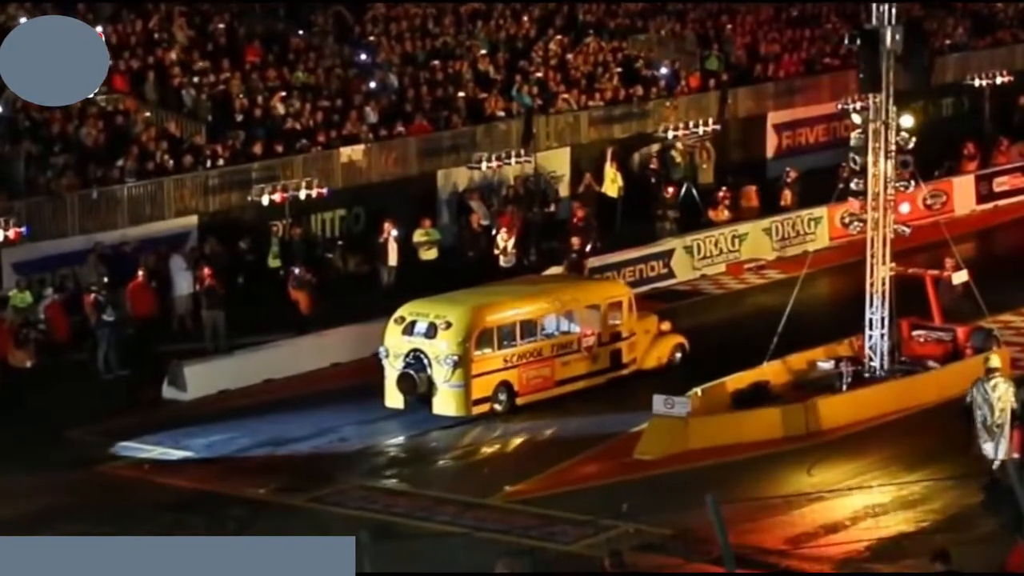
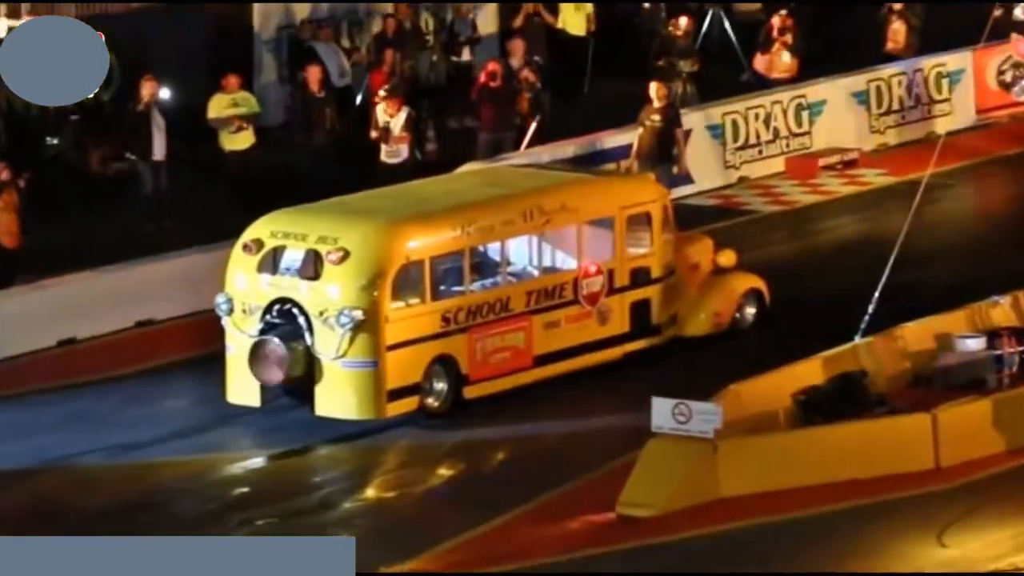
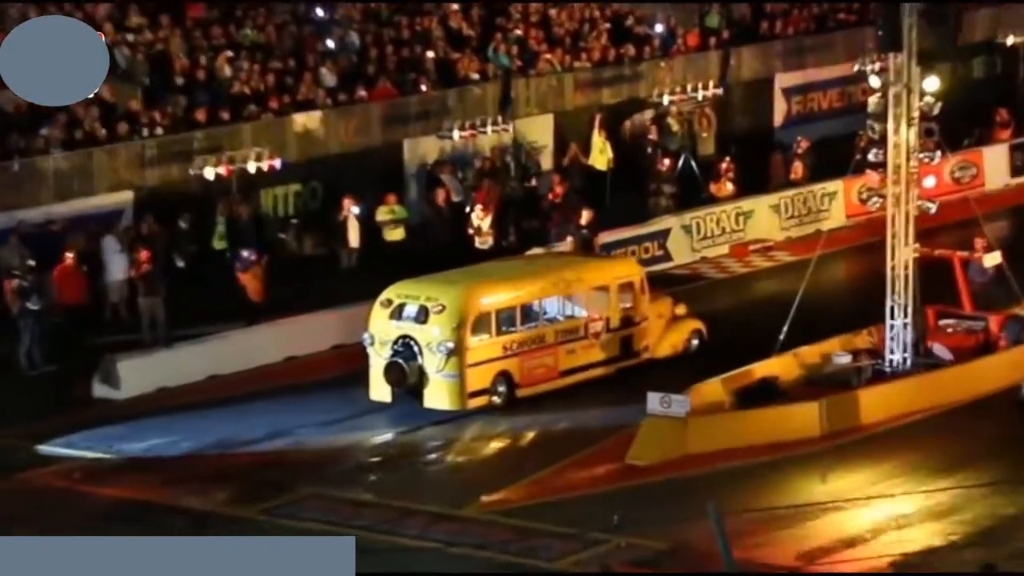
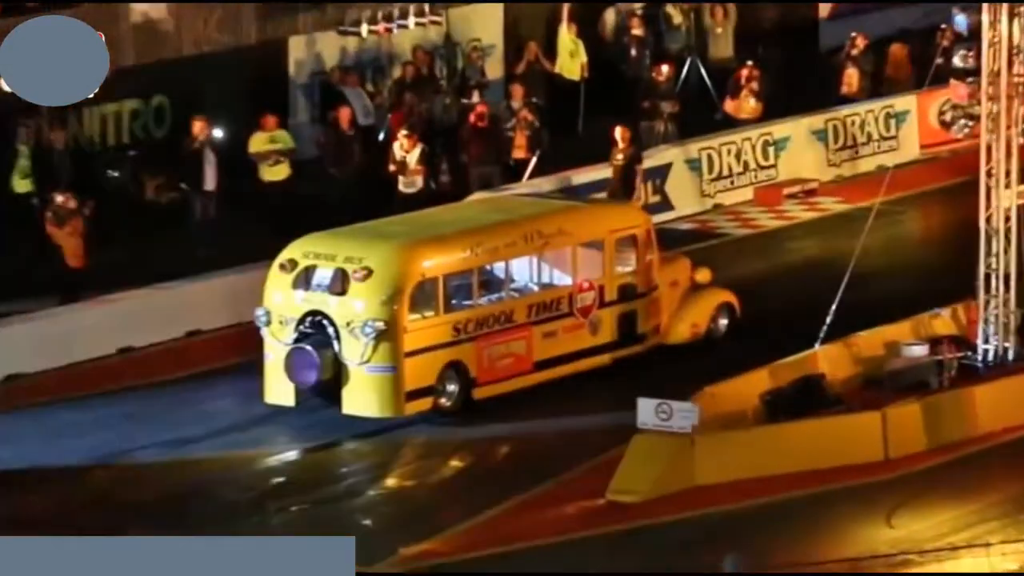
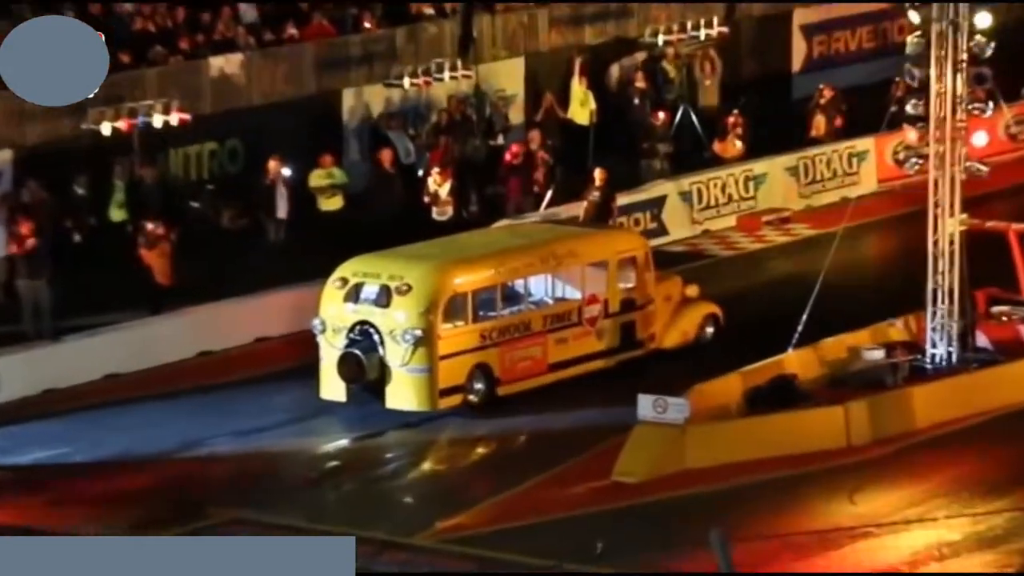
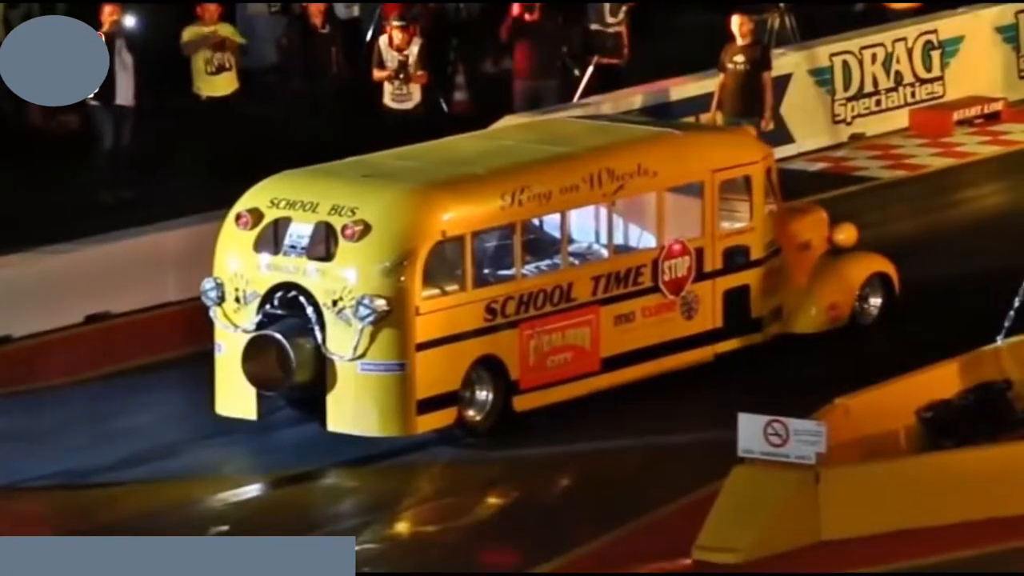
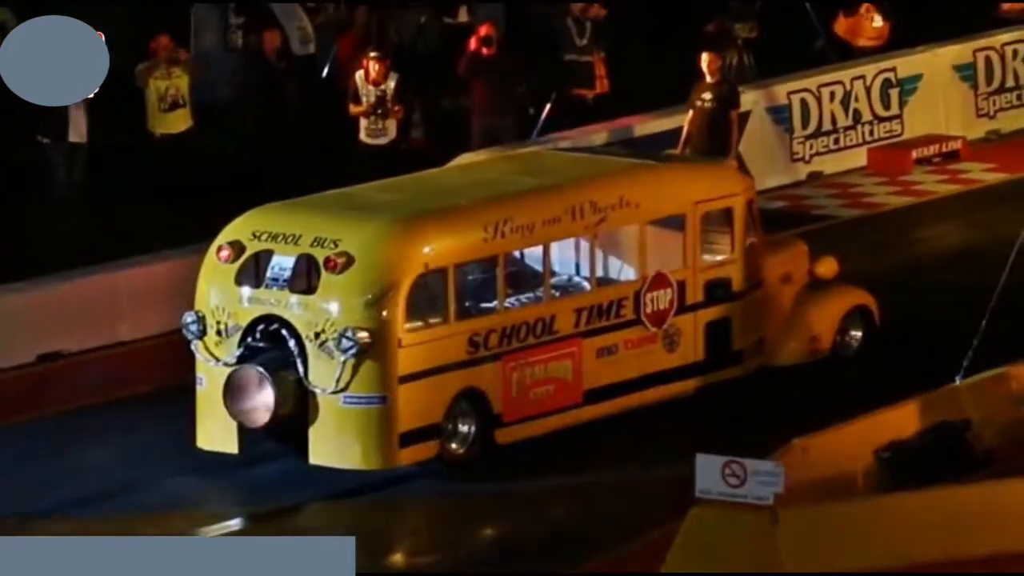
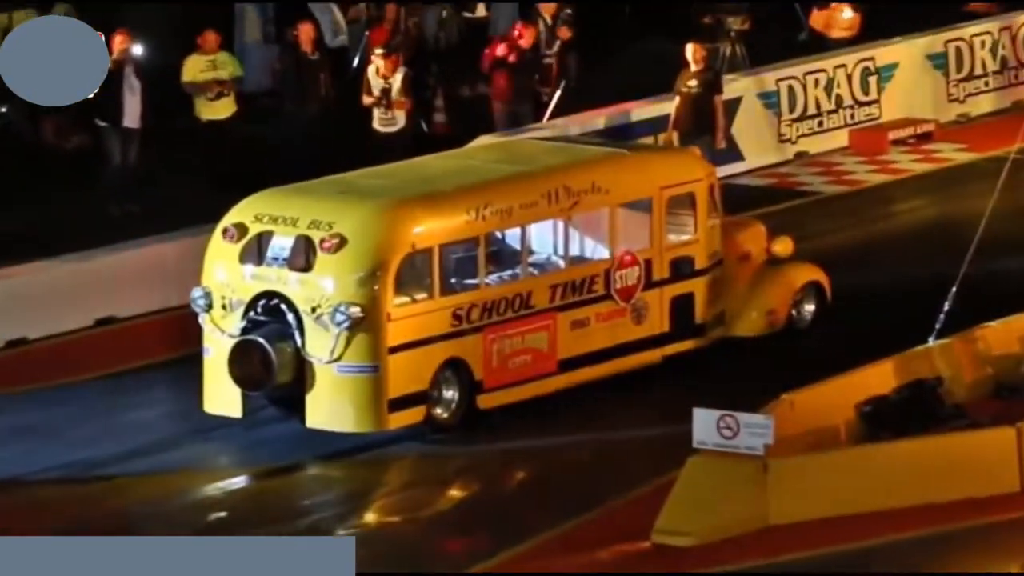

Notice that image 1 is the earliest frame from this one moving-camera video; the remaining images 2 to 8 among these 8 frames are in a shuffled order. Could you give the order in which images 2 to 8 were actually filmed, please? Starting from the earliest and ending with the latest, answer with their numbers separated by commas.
3, 5, 4, 2, 8, 6, 7
